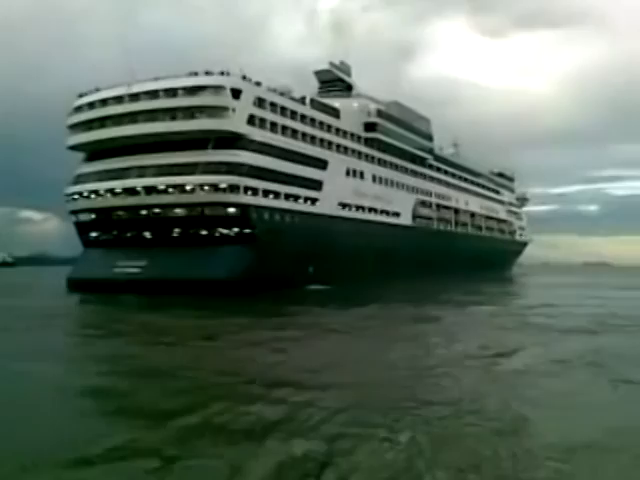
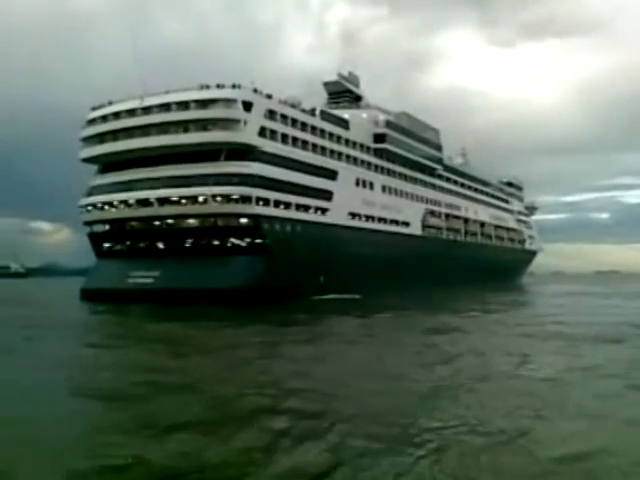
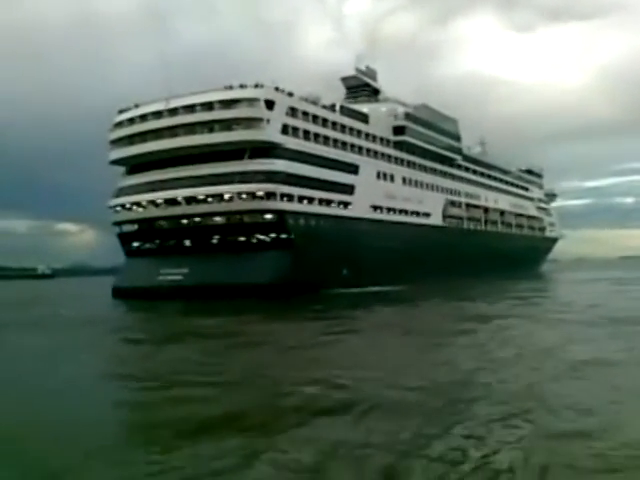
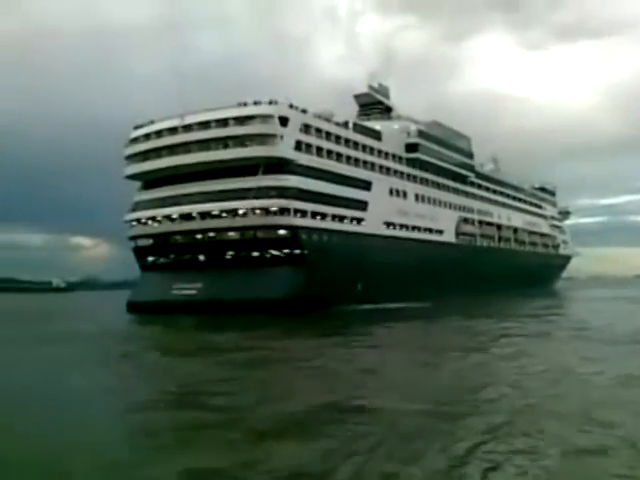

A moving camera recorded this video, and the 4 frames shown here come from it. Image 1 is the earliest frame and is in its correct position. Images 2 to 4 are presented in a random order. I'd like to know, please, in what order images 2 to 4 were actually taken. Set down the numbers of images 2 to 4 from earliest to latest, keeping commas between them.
2, 3, 4
